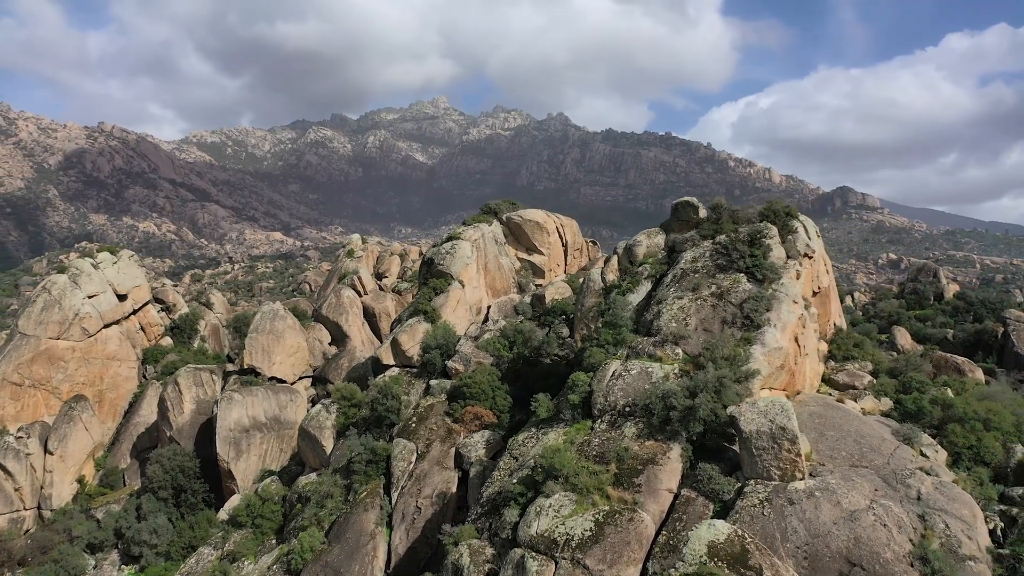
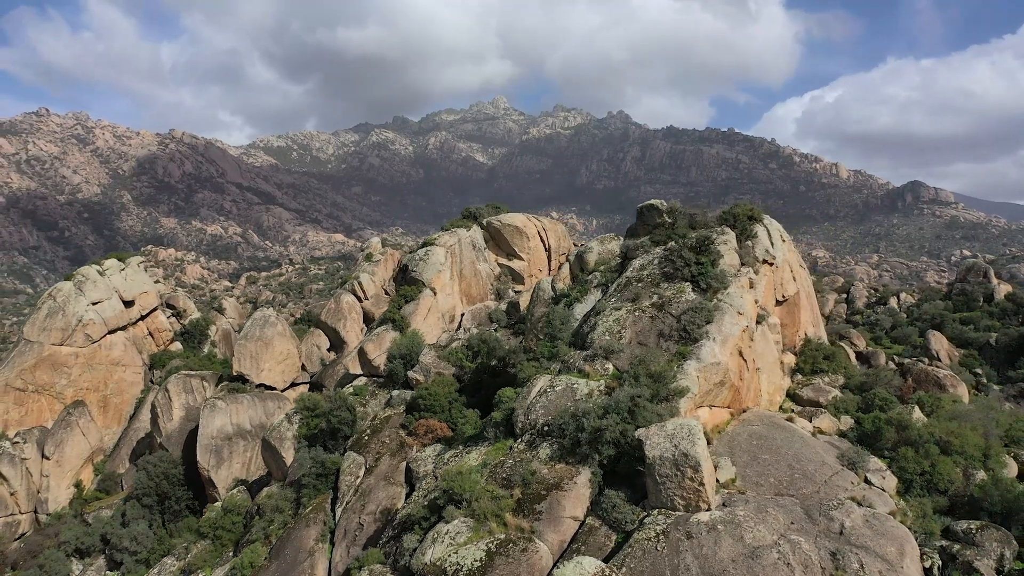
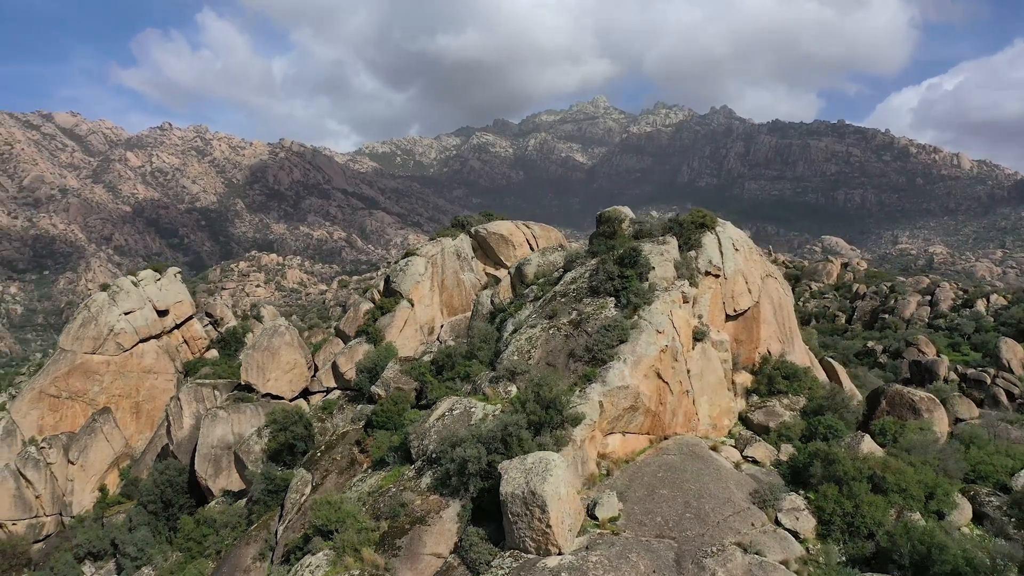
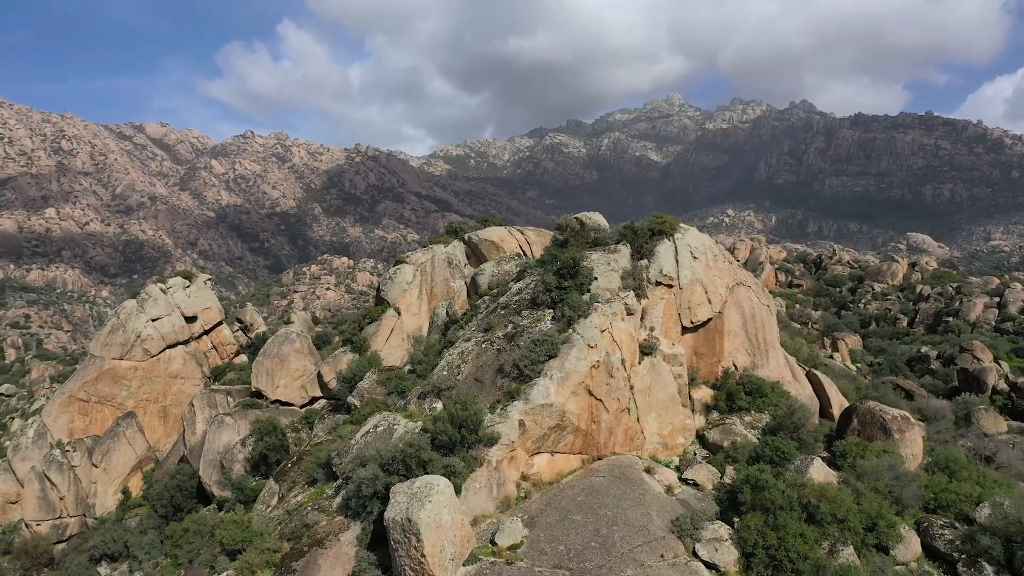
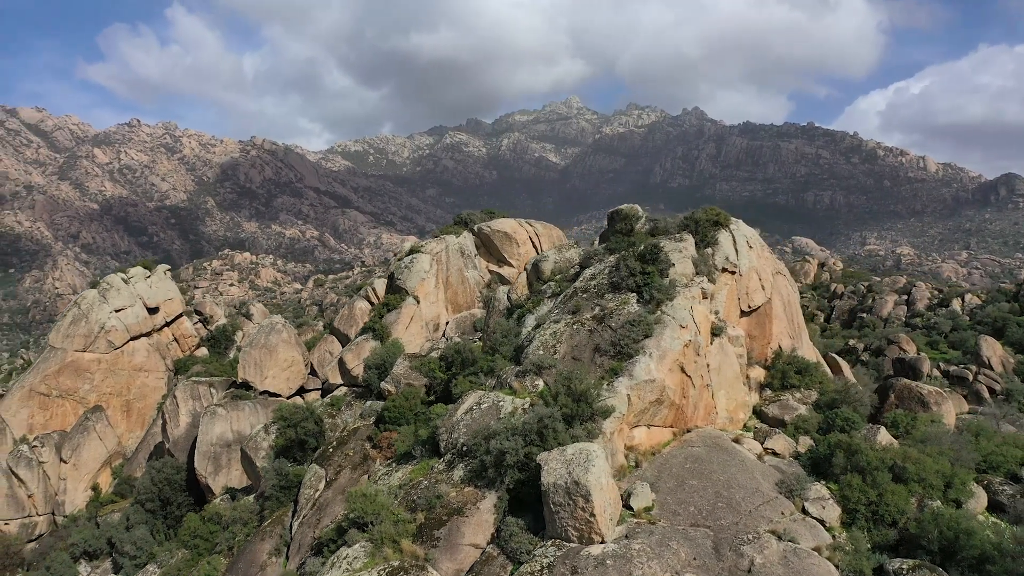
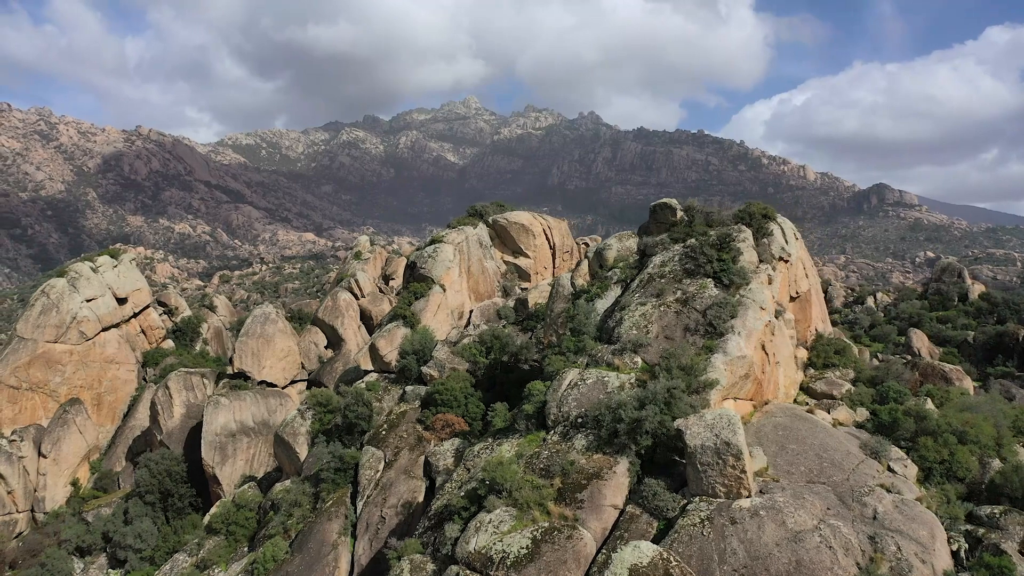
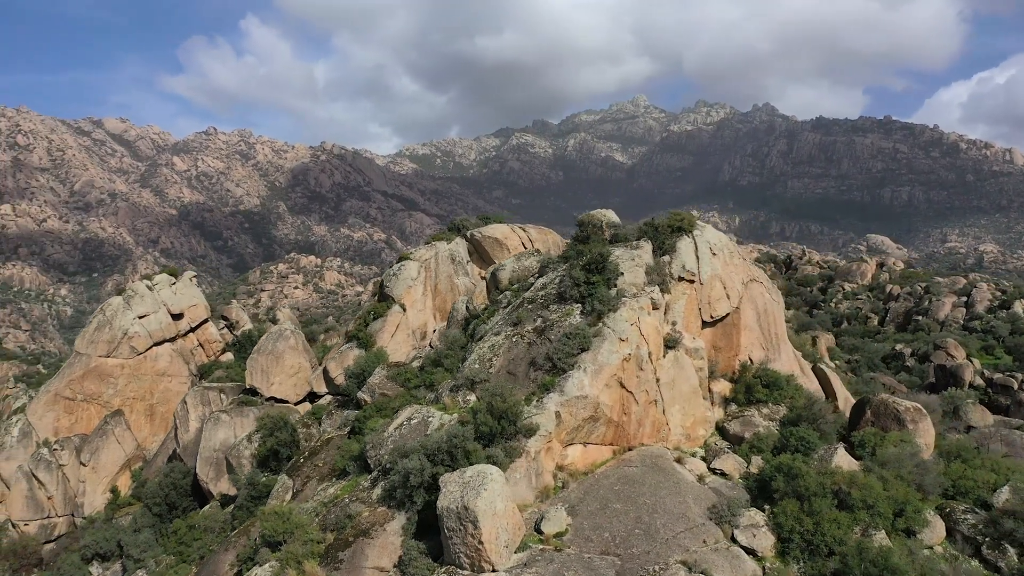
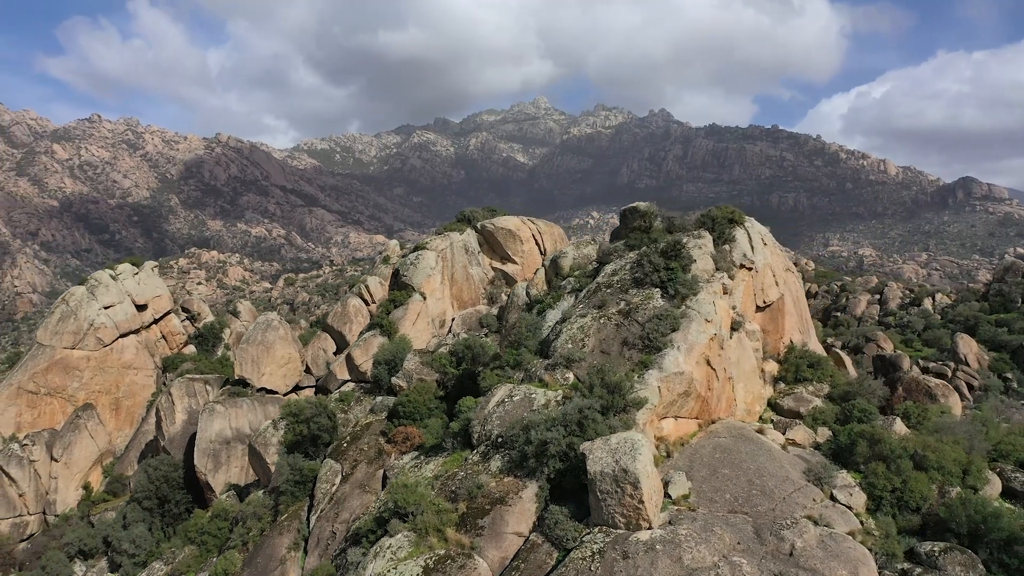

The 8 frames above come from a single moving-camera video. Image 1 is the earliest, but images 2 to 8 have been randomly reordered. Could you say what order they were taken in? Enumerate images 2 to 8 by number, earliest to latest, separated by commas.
6, 2, 8, 5, 3, 7, 4
